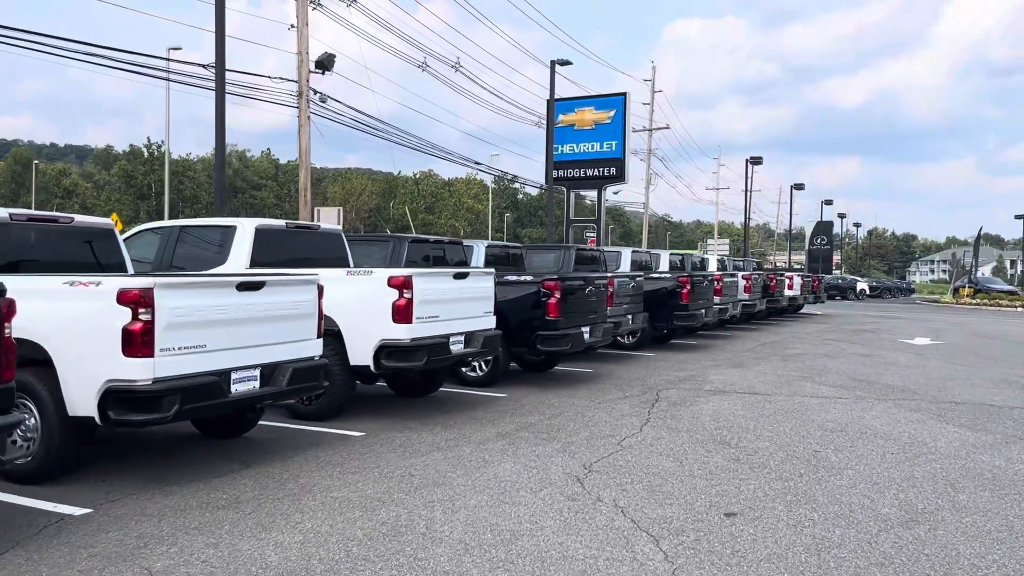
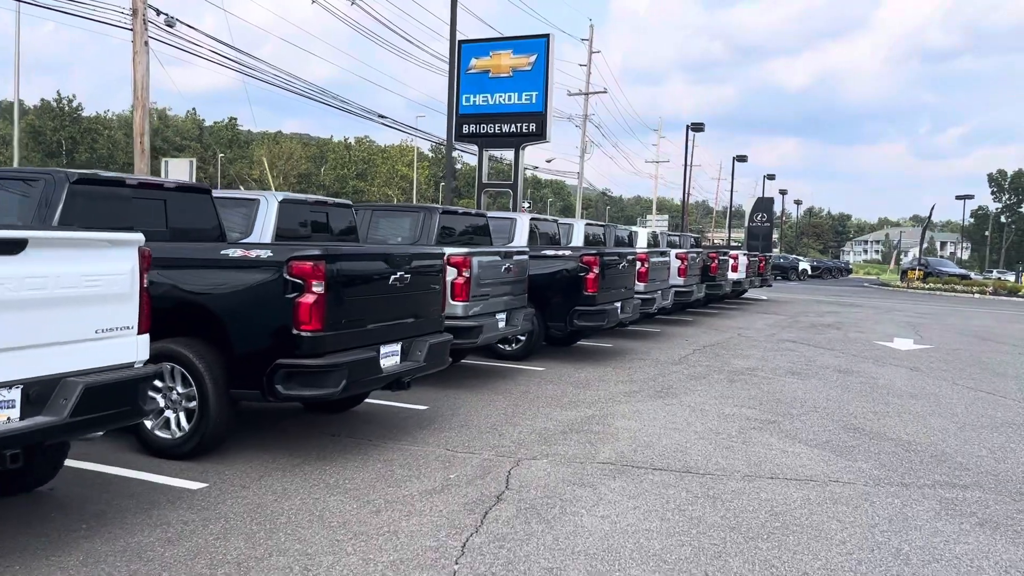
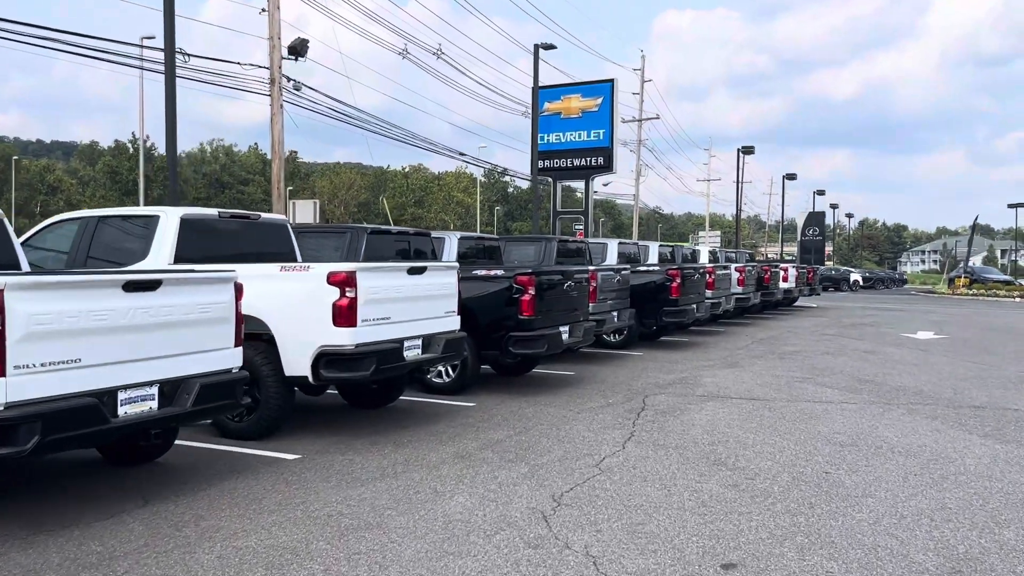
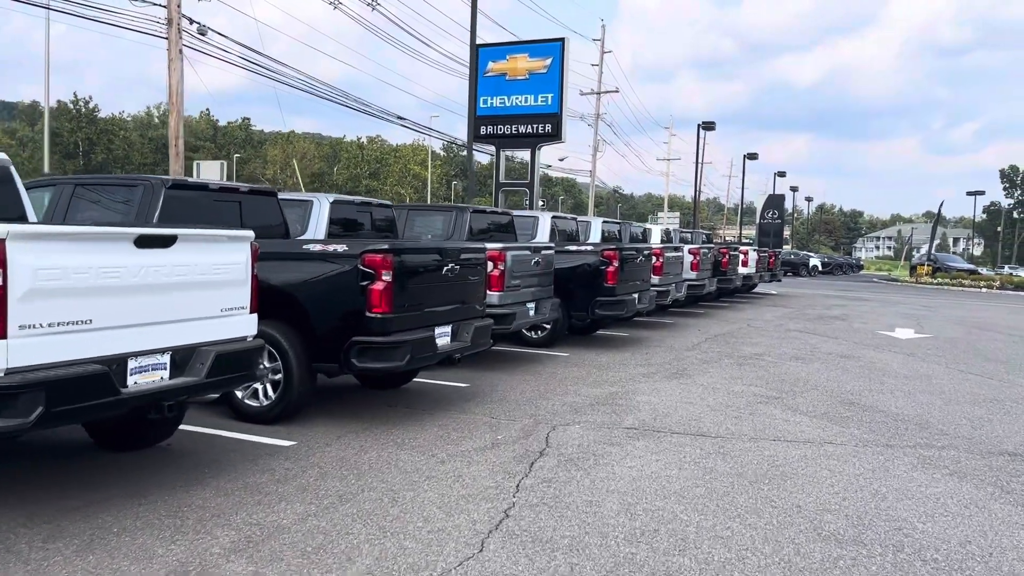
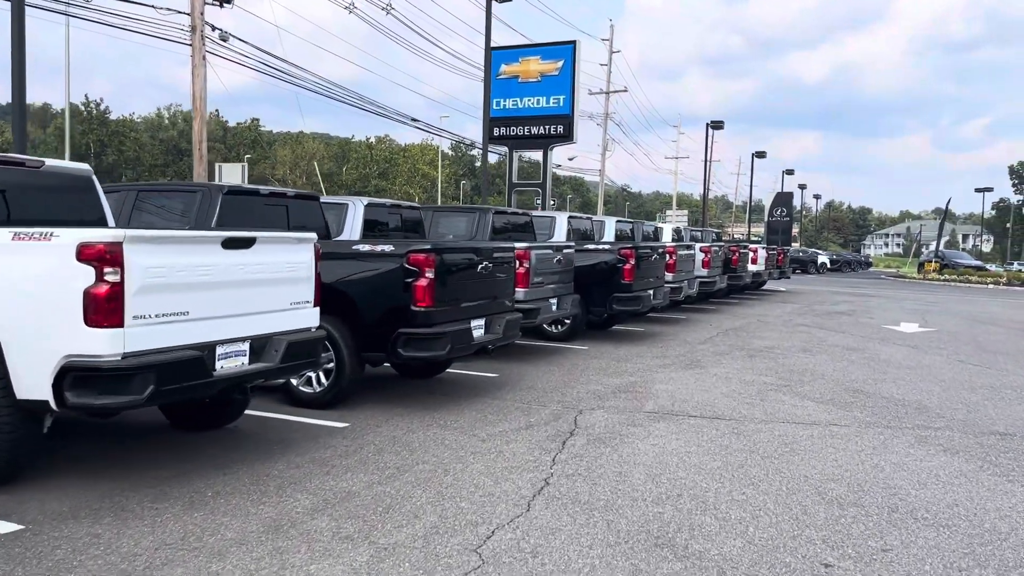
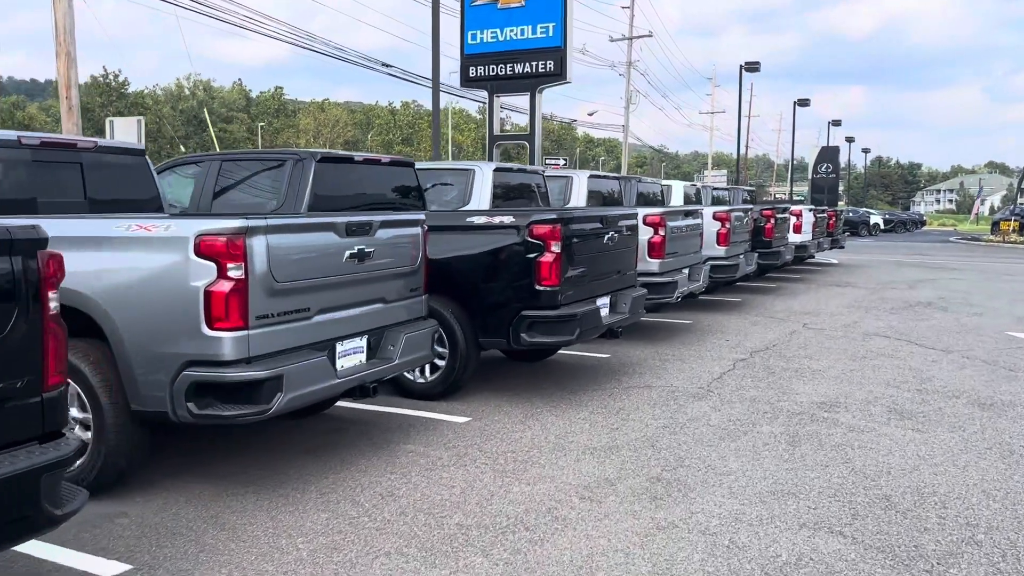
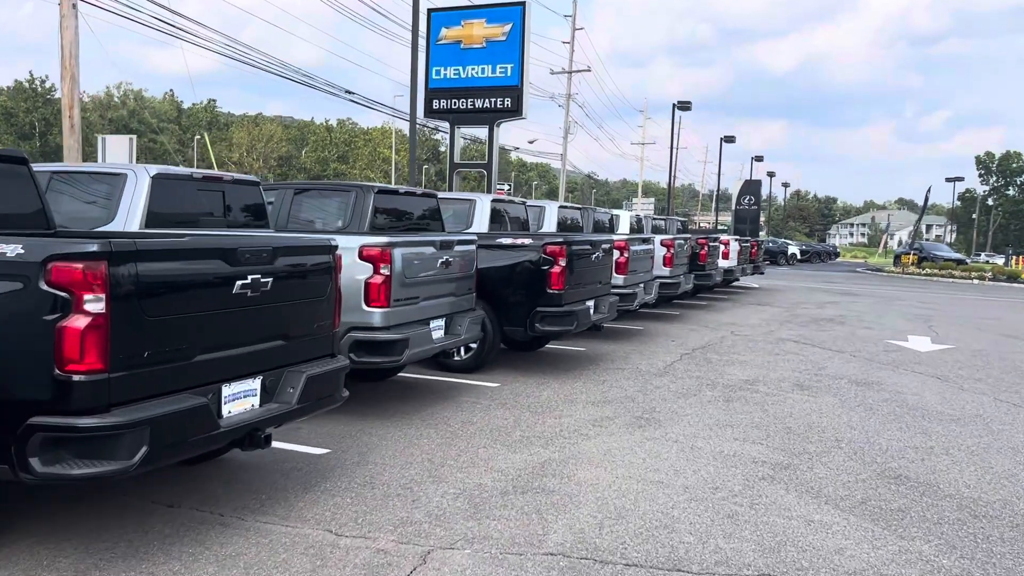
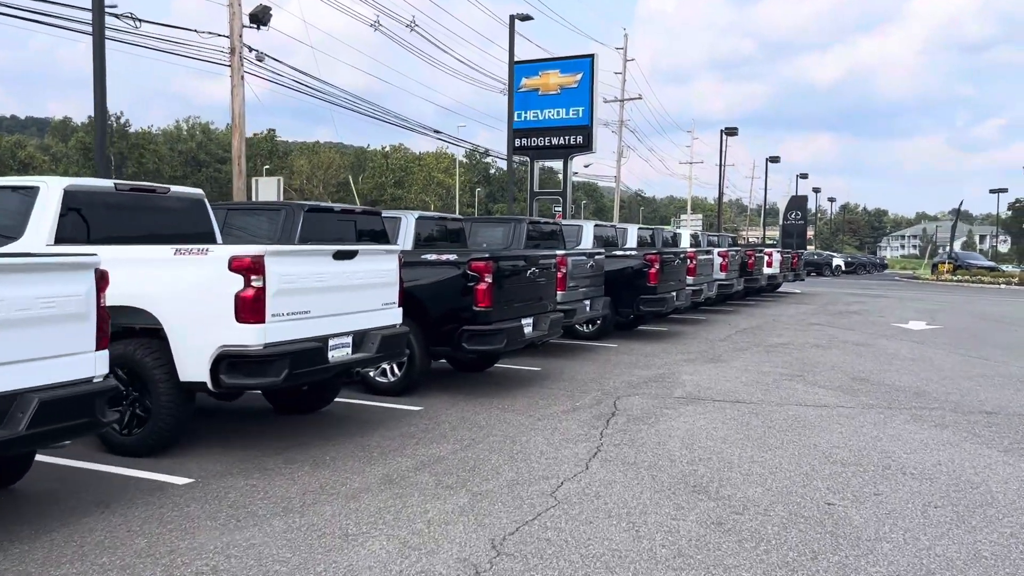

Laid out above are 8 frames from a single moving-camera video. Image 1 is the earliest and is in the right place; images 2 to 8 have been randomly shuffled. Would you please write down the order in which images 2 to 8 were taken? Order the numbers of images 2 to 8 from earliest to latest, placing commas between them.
3, 8, 5, 4, 2, 7, 6
